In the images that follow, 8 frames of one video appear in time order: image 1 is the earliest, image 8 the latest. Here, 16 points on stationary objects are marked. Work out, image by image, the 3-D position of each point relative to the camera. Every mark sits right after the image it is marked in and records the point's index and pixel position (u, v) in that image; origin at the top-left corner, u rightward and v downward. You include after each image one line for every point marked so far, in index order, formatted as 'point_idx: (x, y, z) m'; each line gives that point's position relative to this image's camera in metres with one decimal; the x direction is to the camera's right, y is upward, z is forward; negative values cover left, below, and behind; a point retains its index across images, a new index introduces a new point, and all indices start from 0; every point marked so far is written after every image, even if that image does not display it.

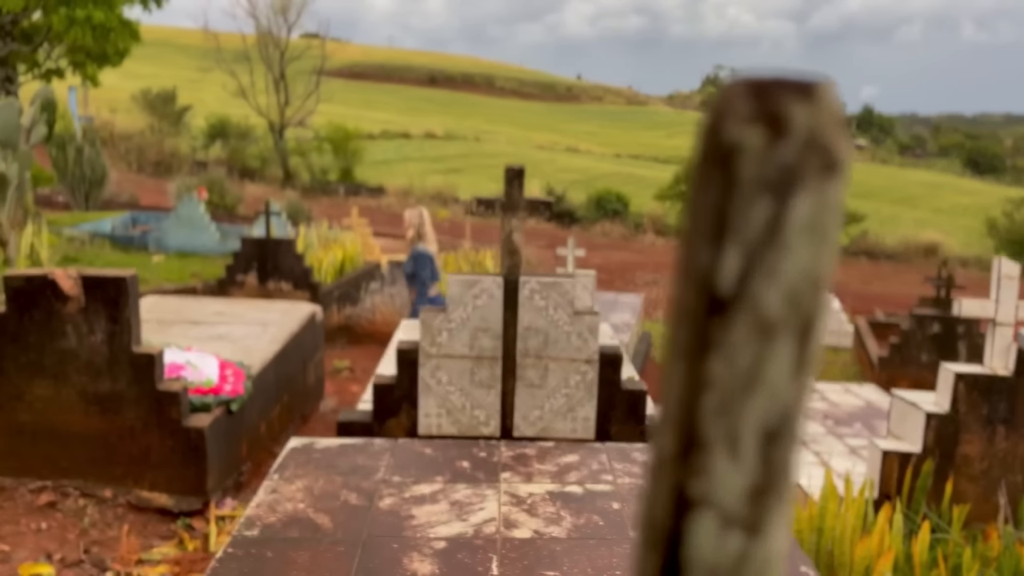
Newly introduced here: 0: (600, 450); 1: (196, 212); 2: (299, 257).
0: (+0.3, -0.5, +2.8) m
1: (-5.4, +1.3, +14.2) m
2: (-2.5, +0.4, +9.7) m
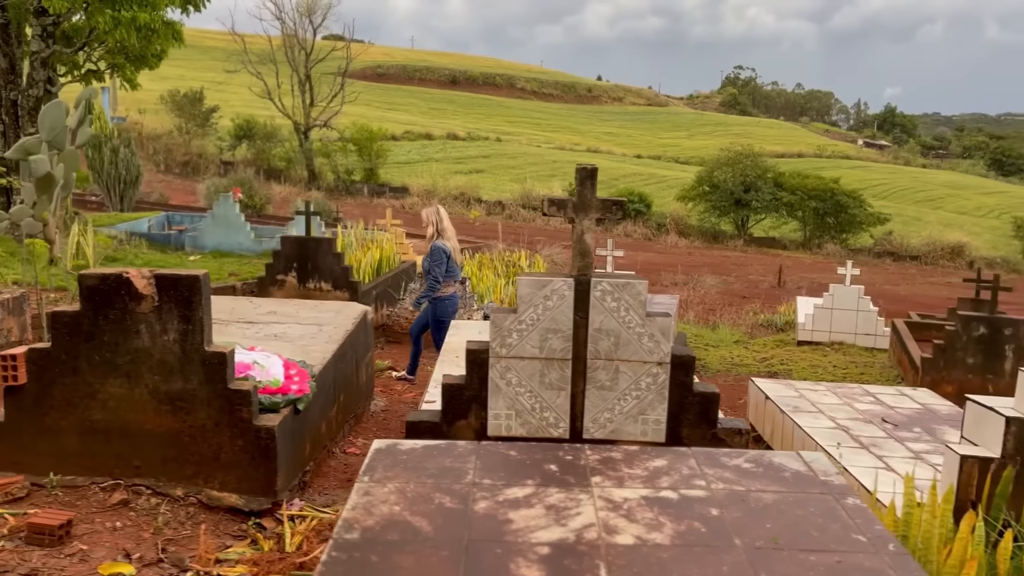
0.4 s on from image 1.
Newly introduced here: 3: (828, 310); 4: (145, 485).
0: (+0.6, -0.6, +2.7) m
1: (-4.8, +1.3, +14.3) m
2: (-2.0, +0.4, +9.8) m
3: (+4.0, -0.3, +10.6) m
4: (-1.6, -0.9, +3.6) m
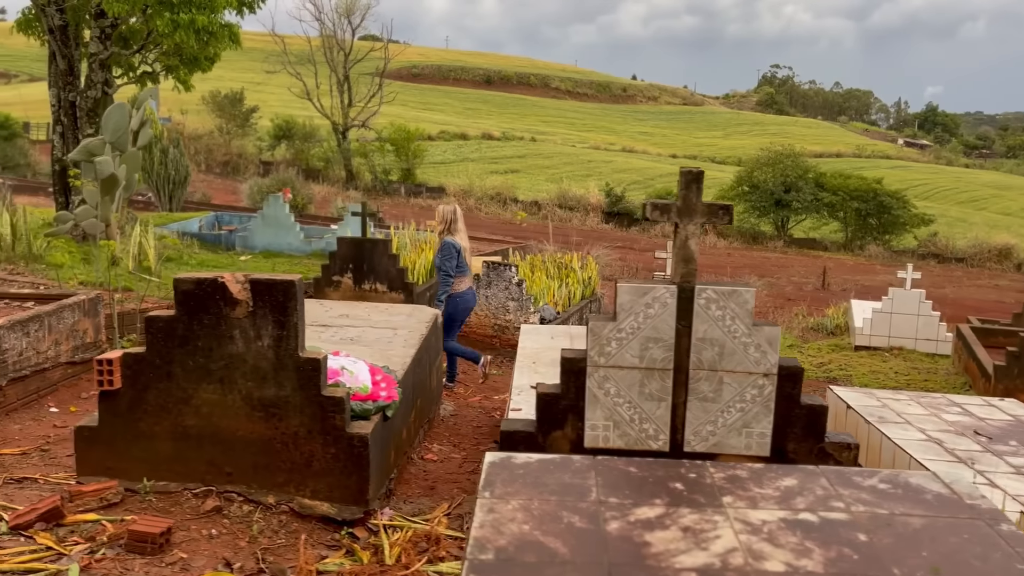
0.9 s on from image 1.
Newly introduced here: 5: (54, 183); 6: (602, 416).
0: (+1.0, -0.6, +2.6) m
1: (-4.0, +1.3, +14.3) m
2: (-1.4, +0.4, +9.7) m
3: (+4.7, -0.3, +10.3) m
4: (-1.2, -0.9, +3.6) m
5: (-6.9, +1.6, +12.6) m
6: (+0.4, -0.5, +3.5) m
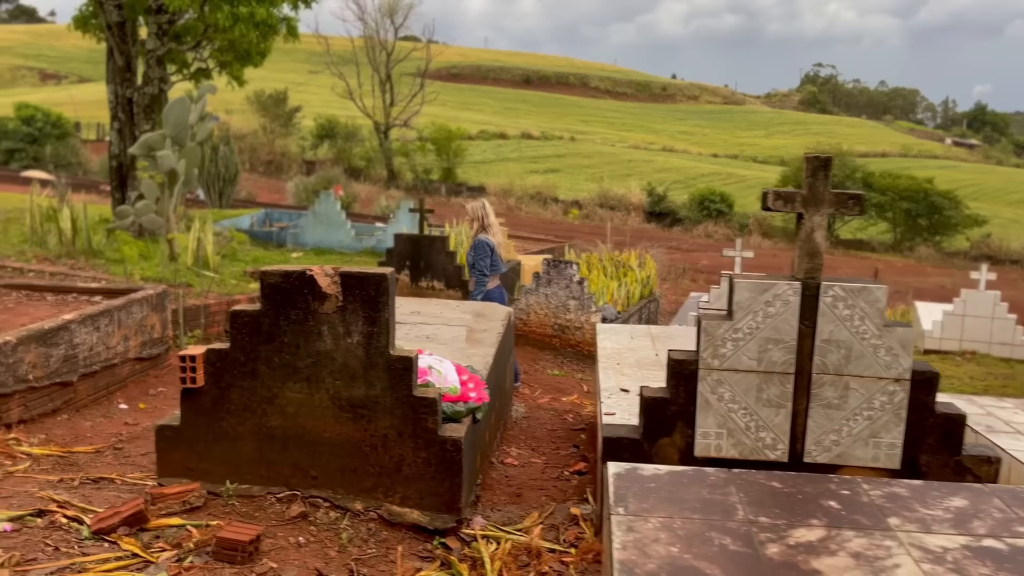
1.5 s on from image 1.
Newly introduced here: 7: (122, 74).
0: (+1.3, -0.6, +2.3) m
1: (-3.1, +1.3, +14.3) m
2: (-0.7, +0.4, +9.6) m
3: (+5.4, -0.3, +9.9) m
4: (-0.8, -0.9, +3.4) m
5: (-6.1, +1.6, +12.6) m
6: (+0.8, -0.5, +3.2) m
7: (-5.7, +3.1, +12.1) m
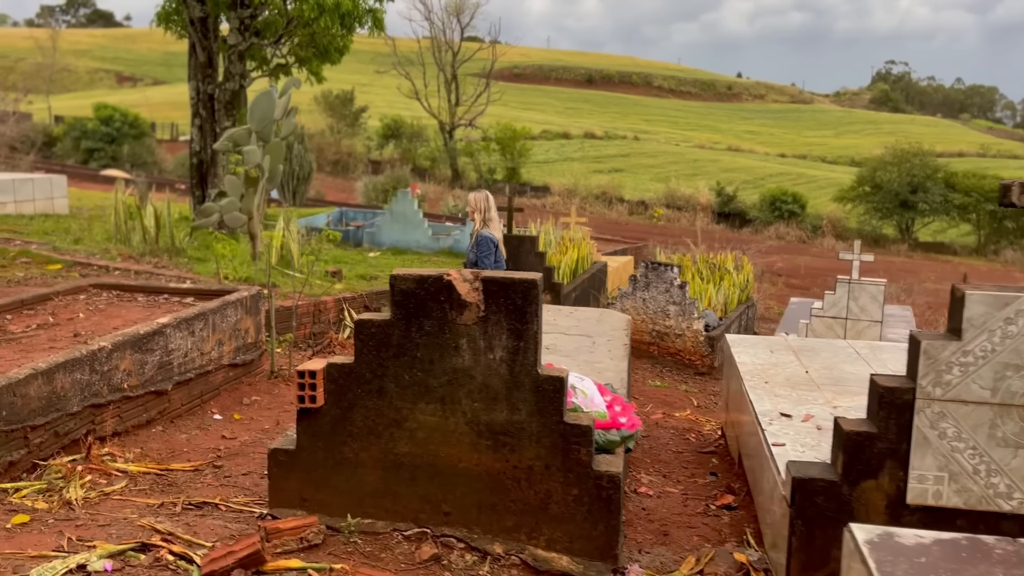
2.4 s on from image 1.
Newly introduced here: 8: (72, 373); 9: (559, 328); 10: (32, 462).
0: (+1.8, -0.6, +1.7) m
1: (-1.7, +1.3, +13.9) m
2: (+0.3, +0.3, +9.1) m
3: (+6.4, -0.4, +8.9) m
4: (-0.2, -0.9, +2.9) m
5: (-4.8, +1.7, +12.5) m
6: (+1.4, -0.6, +2.7) m
7: (-4.4, +3.1, +12.0) m
8: (-2.0, -0.4, +3.8) m
9: (+0.3, -0.2, +4.8) m
10: (-2.0, -0.7, +3.5) m
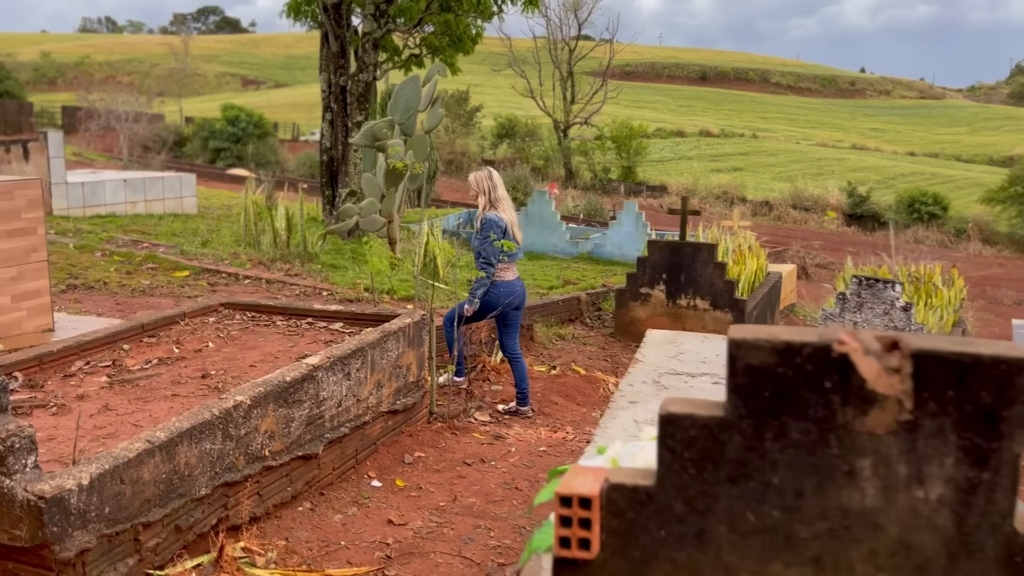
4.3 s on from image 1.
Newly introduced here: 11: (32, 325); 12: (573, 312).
0: (+2.5, -0.8, +0.2) m
1: (+0.6, +1.2, +12.8) m
2: (+2.0, +0.2, +7.7) m
3: (+7.9, -0.7, +6.8) m
4: (+0.6, -1.0, +1.7) m
5: (-2.7, +1.6, +11.7) m
6: (+2.2, -0.7, +1.2) m
7: (-2.4, +3.1, +11.2) m
8: (-1.0, -0.5, +2.7) m
9: (+1.4, -0.4, +3.5) m
10: (-1.1, -0.9, +2.5) m
11: (-2.7, -0.2, +4.7) m
12: (+0.6, -0.2, +8.8) m
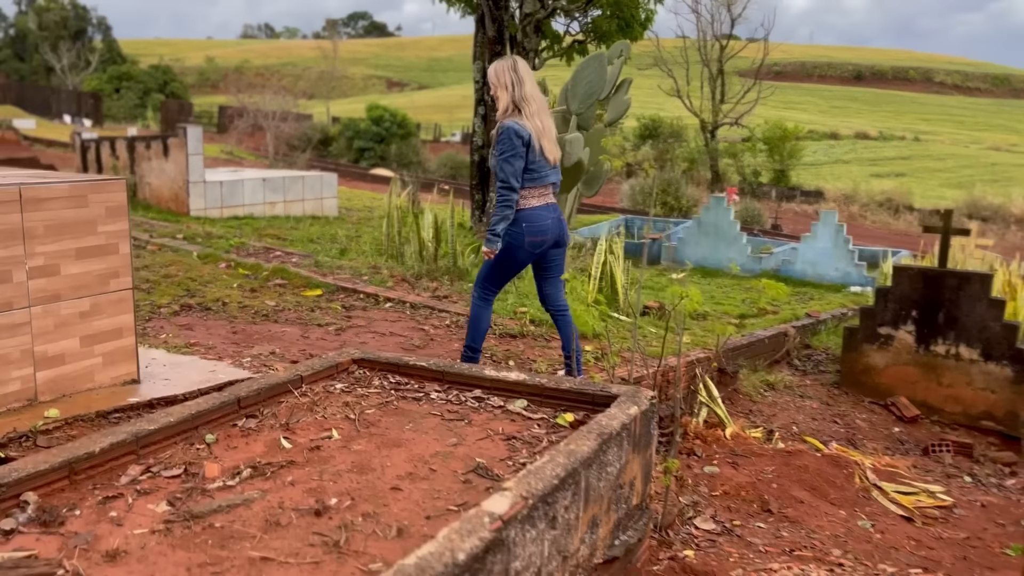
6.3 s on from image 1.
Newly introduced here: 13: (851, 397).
0: (+2.7, -1.1, -1.7) m
1: (+2.9, +0.9, +10.9) m
2: (+3.4, -0.1, +5.7) m
3: (+9.1, -1.2, +3.9) m
4: (+1.1, -1.3, 0.0) m
5: (-0.5, +1.4, +10.4) m
6: (+2.5, -1.0, -0.7) m
7: (-0.2, +2.9, +9.8) m
8: (-0.3, -0.7, +1.3) m
9: (+2.2, -0.7, +1.7) m
10: (-0.5, -1.1, +1.1) m
11: (-1.7, -0.4, +3.5) m
12: (+2.3, -0.5, +7.1) m
13: (+2.6, -0.8, +6.4) m
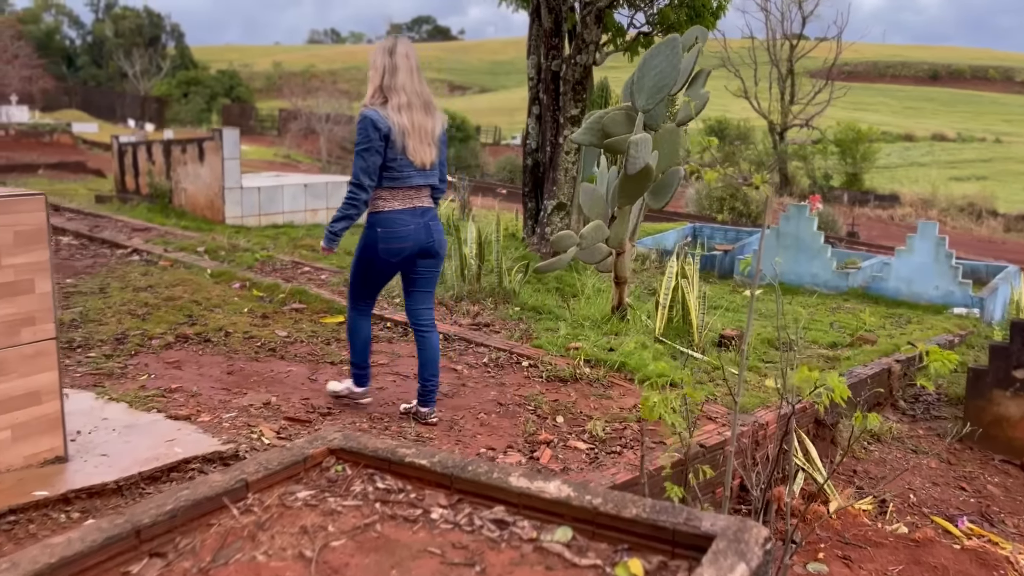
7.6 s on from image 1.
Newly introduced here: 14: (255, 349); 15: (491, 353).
0: (+2.5, -1.3, -2.9) m
1: (+3.5, +0.7, +9.8) m
2: (+3.7, -0.4, +4.5) m
3: (+9.3, -1.5, +2.3) m
4: (+1.0, -1.4, -1.0) m
5: (+0.1, +1.2, +9.5) m
6: (+2.4, -1.2, -1.8) m
7: (+0.4, +2.7, +8.9) m
8: (-0.4, -0.9, +0.4) m
9: (+2.2, -0.9, +0.6) m
10: (-0.5, -1.2, +0.2) m
11: (-1.5, -0.5, +2.6) m
12: (+2.7, -0.7, +5.9) m
13: (+2.9, -1.0, +5.3) m
14: (-1.5, -0.3, +4.7) m
15: (-0.1, -0.4, +4.8) m
